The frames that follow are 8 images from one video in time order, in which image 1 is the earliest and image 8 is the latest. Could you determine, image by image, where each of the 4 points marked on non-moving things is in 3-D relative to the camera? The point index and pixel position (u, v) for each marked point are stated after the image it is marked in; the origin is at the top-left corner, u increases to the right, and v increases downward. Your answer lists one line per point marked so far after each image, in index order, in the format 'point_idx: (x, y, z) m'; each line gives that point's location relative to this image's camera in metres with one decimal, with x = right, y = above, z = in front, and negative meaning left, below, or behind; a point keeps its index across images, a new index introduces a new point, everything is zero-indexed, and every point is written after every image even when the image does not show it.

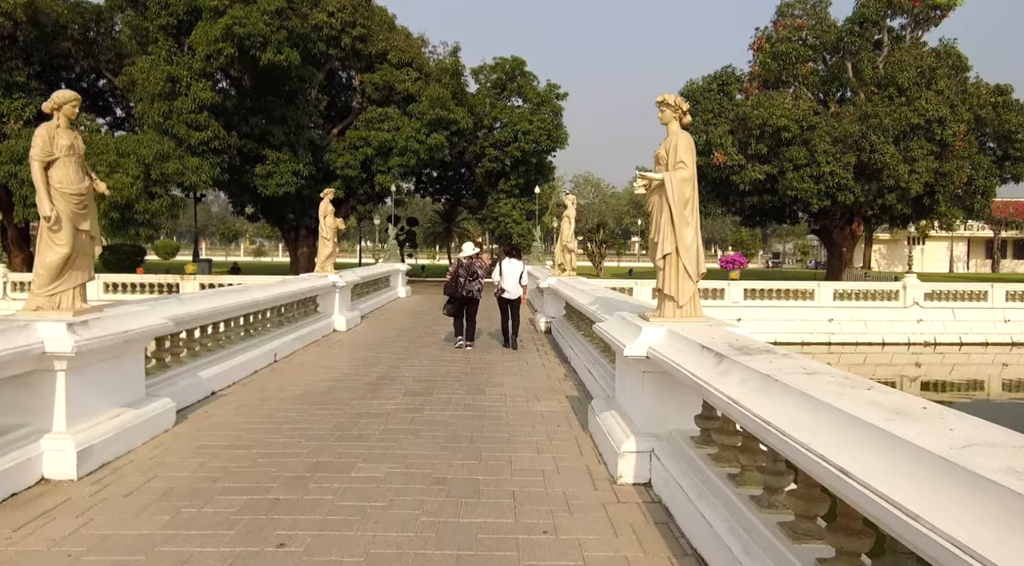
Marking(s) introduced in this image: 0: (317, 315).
0: (-2.9, -0.5, +11.0) m
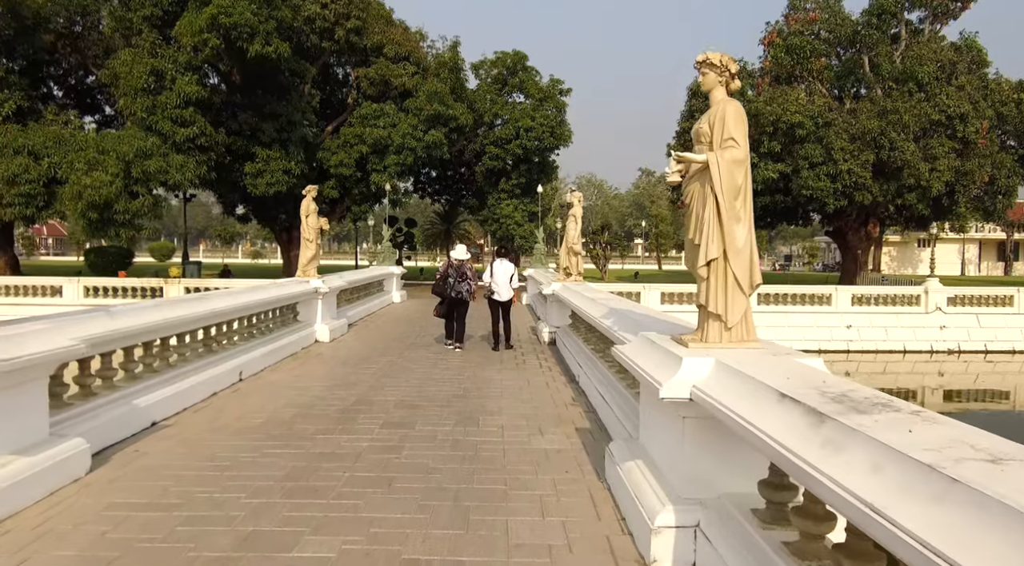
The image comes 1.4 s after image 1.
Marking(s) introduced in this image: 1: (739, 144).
0: (-2.9, -0.6, +10.0) m
1: (+1.1, +0.6, +3.4) m
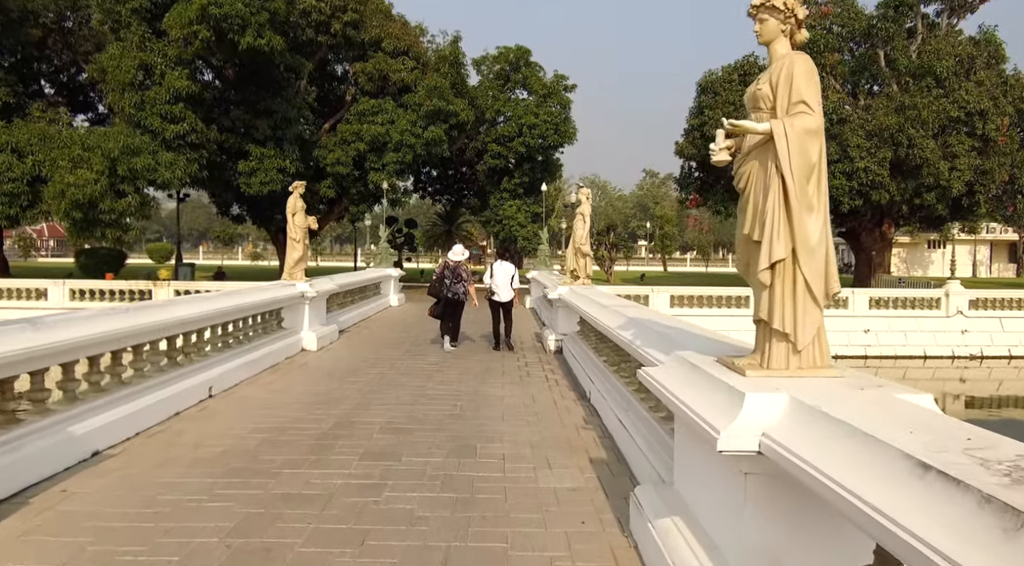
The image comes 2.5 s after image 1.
0: (-2.8, -0.6, +9.2) m
1: (+1.1, +0.6, +2.6) m
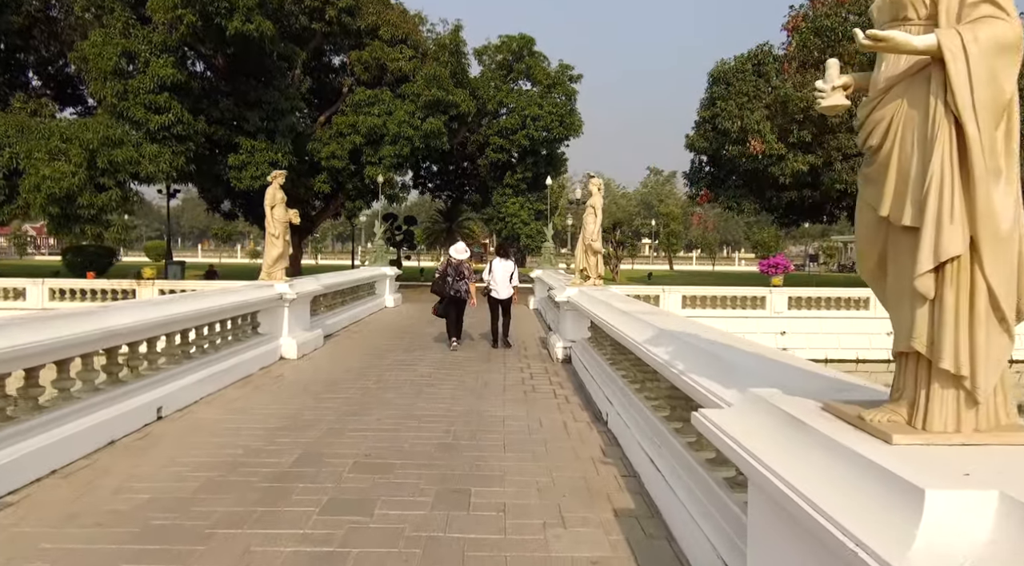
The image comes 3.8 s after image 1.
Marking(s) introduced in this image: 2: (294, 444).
0: (-2.8, -0.6, +8.2) m
1: (+1.1, +0.6, +1.6) m
2: (-1.4, -1.1, +4.9) m
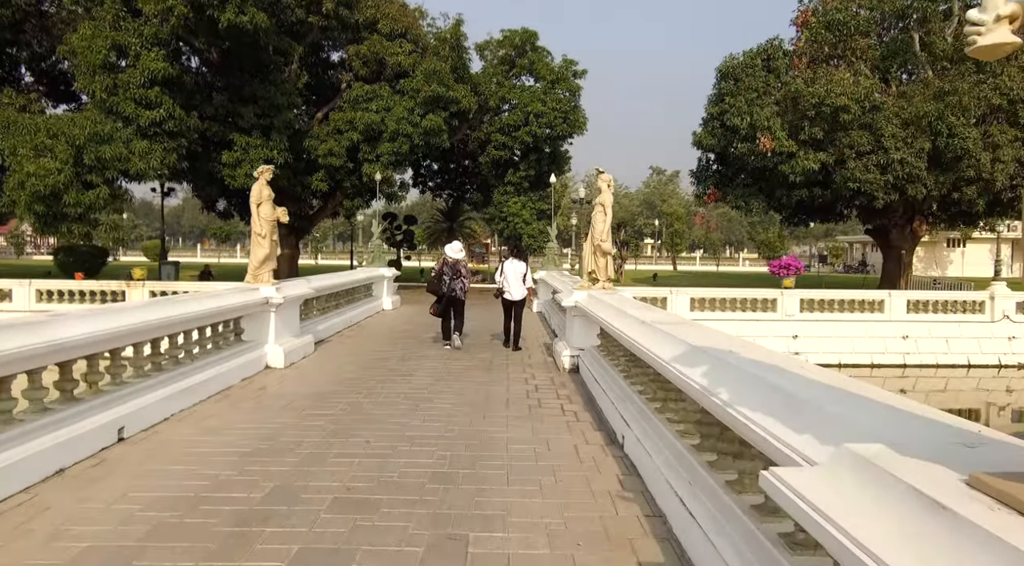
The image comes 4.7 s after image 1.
0: (-2.8, -0.7, +7.6) m
1: (+1.1, +0.5, +1.0) m
2: (-1.4, -1.1, +4.3) m
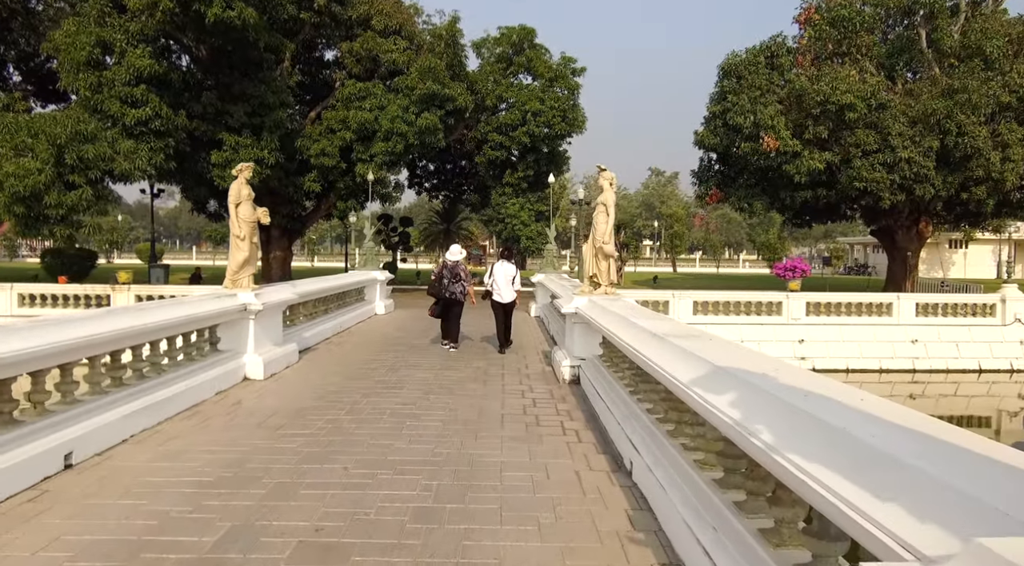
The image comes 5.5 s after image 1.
0: (-2.8, -0.7, +7.0) m
1: (+1.1, +0.5, +0.5) m
2: (-1.4, -1.1, +3.7) m
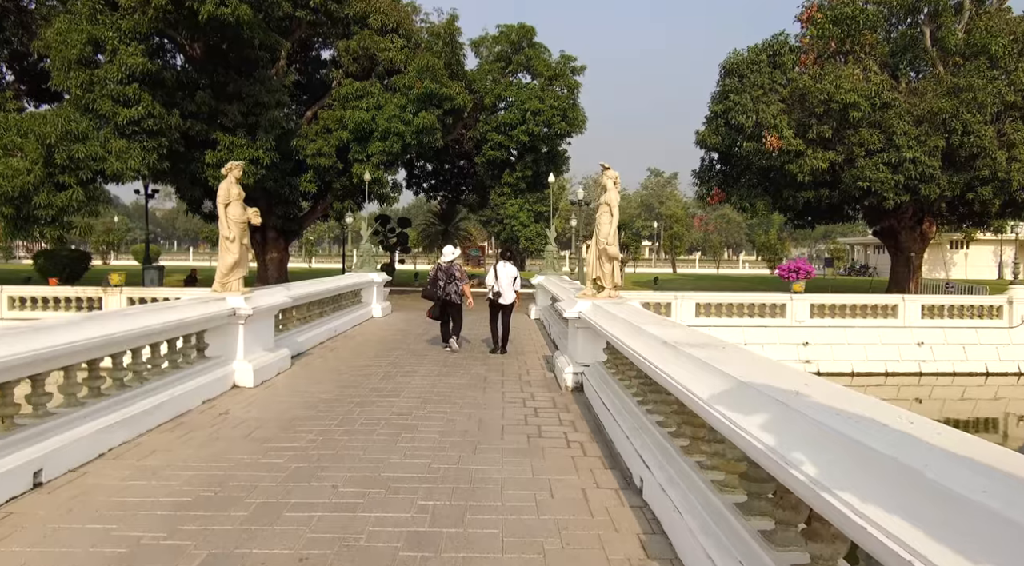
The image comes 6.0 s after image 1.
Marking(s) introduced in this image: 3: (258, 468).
0: (-2.8, -0.7, +6.7) m
1: (+1.1, +0.5, +0.2) m
2: (-1.4, -1.2, +3.4) m
3: (-1.5, -1.1, +4.5) m
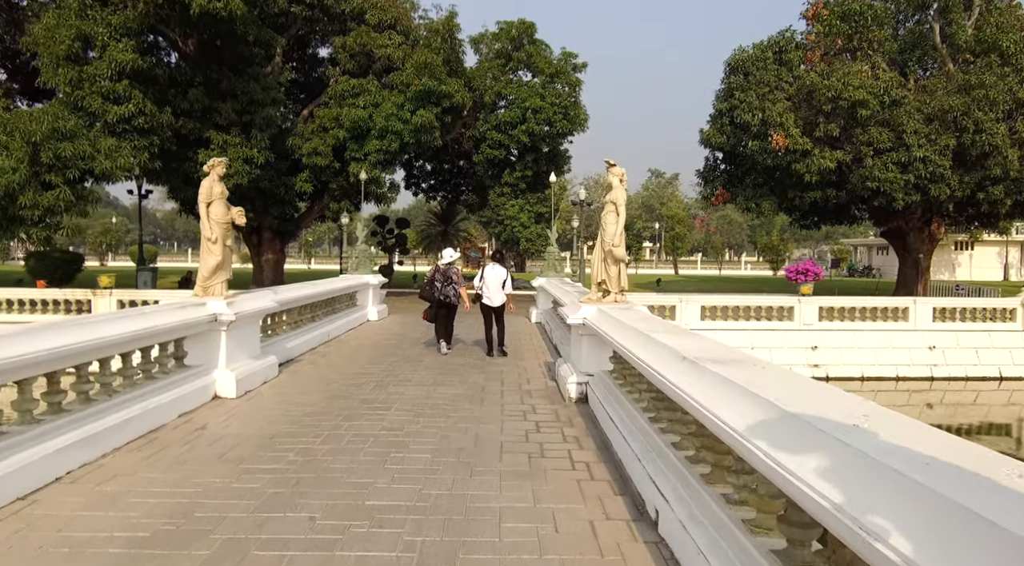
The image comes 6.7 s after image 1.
0: (-2.8, -0.8, +6.3) m
1: (+1.1, +0.5, -0.3) m
2: (-1.4, -1.2, +3.0) m
3: (-1.5, -1.2, +4.1) m
